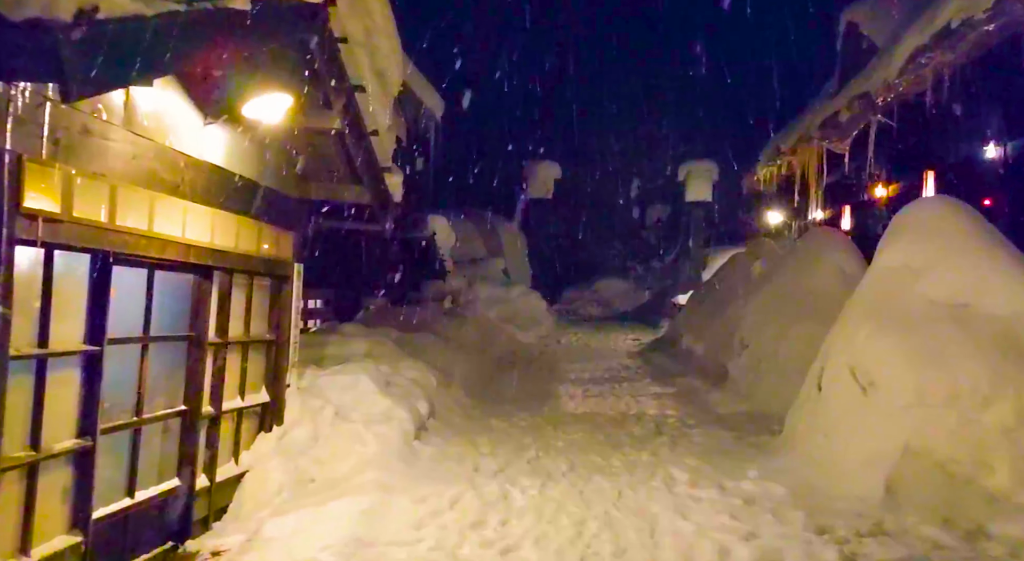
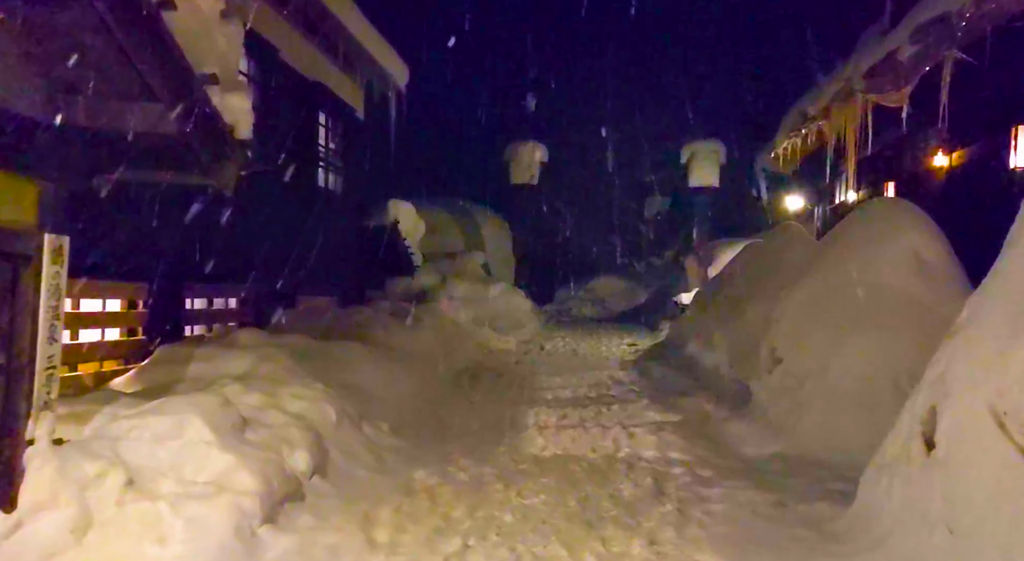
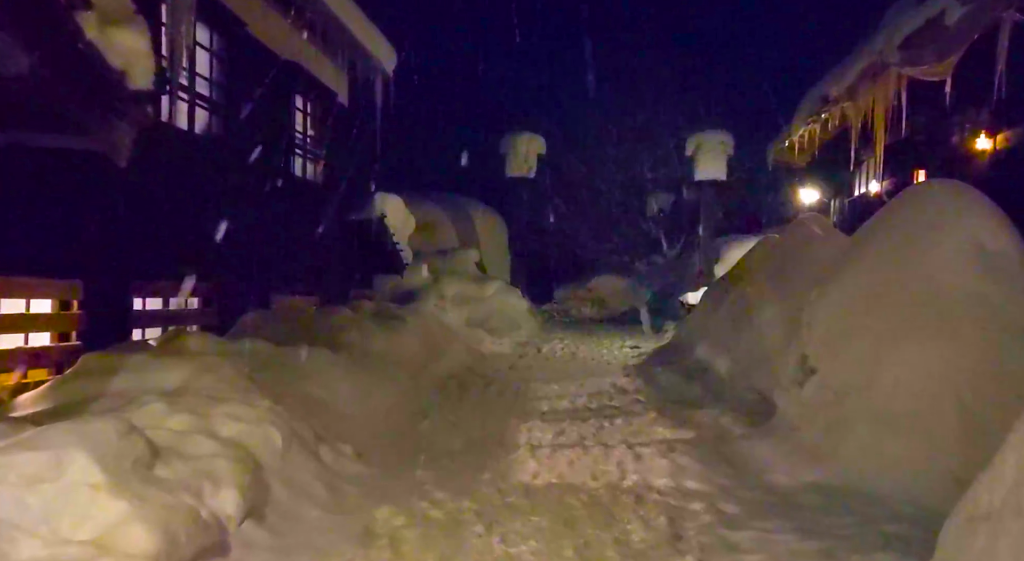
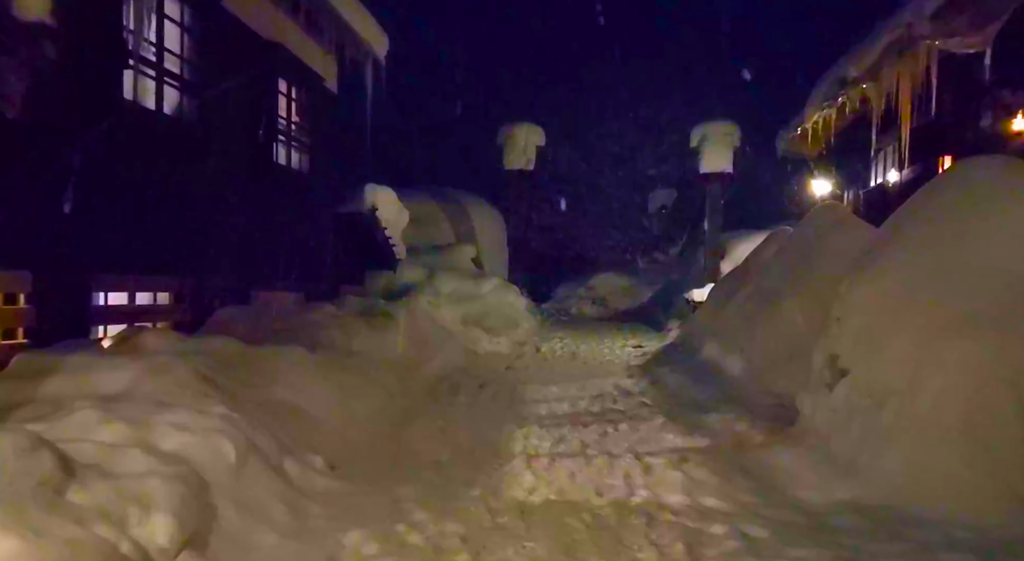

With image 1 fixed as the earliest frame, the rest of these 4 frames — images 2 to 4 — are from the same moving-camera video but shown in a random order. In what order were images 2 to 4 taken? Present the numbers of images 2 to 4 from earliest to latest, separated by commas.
2, 3, 4
